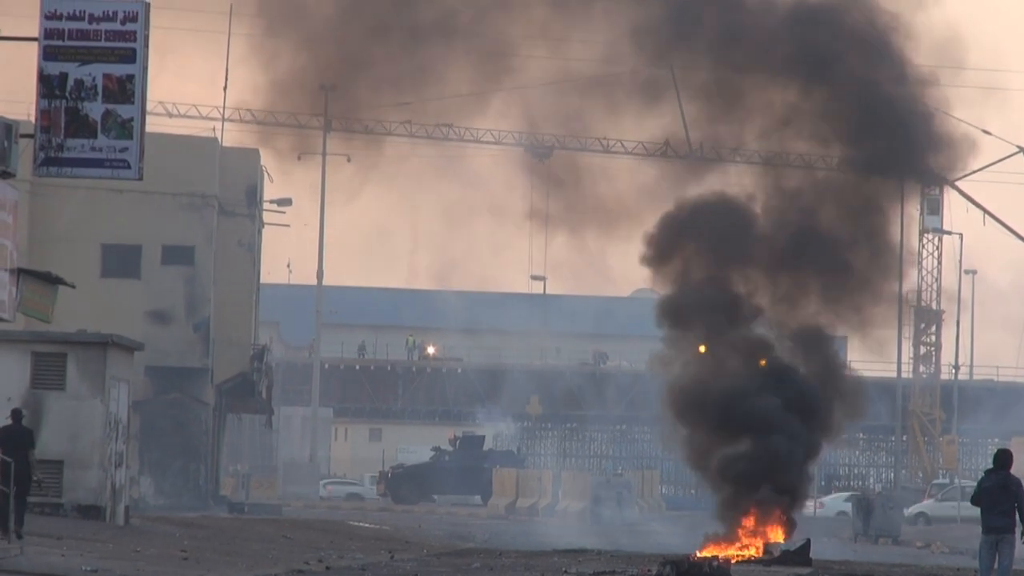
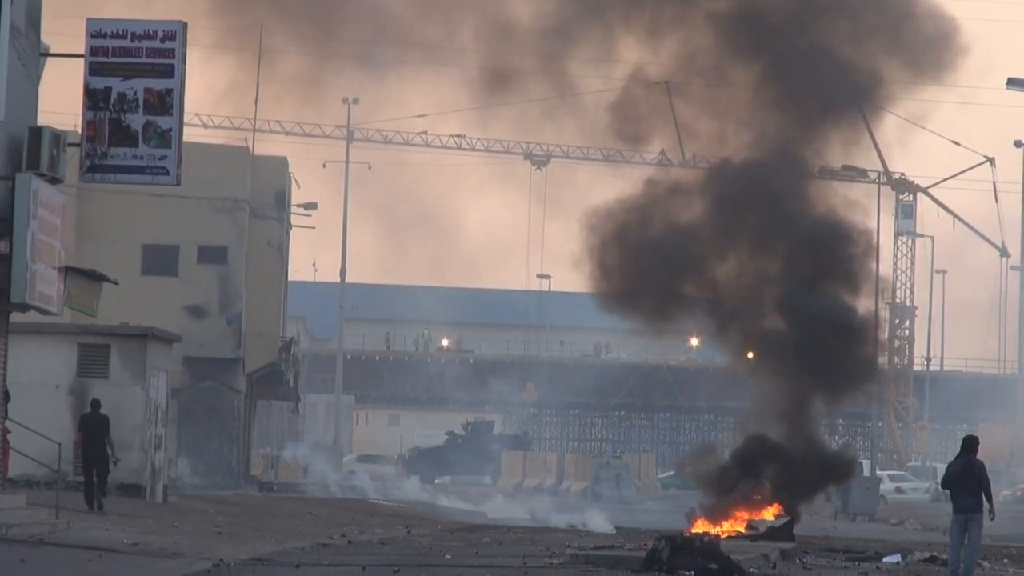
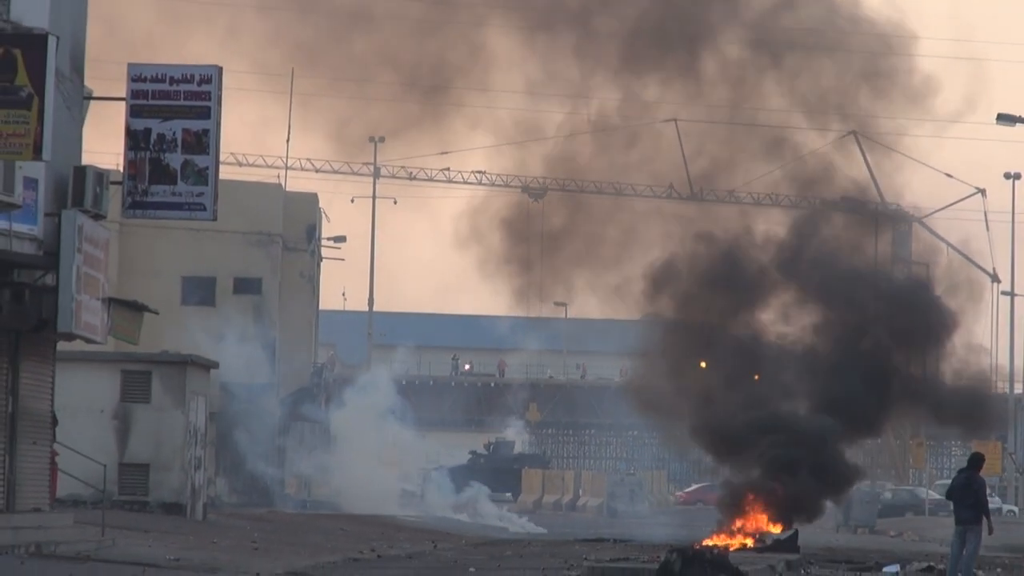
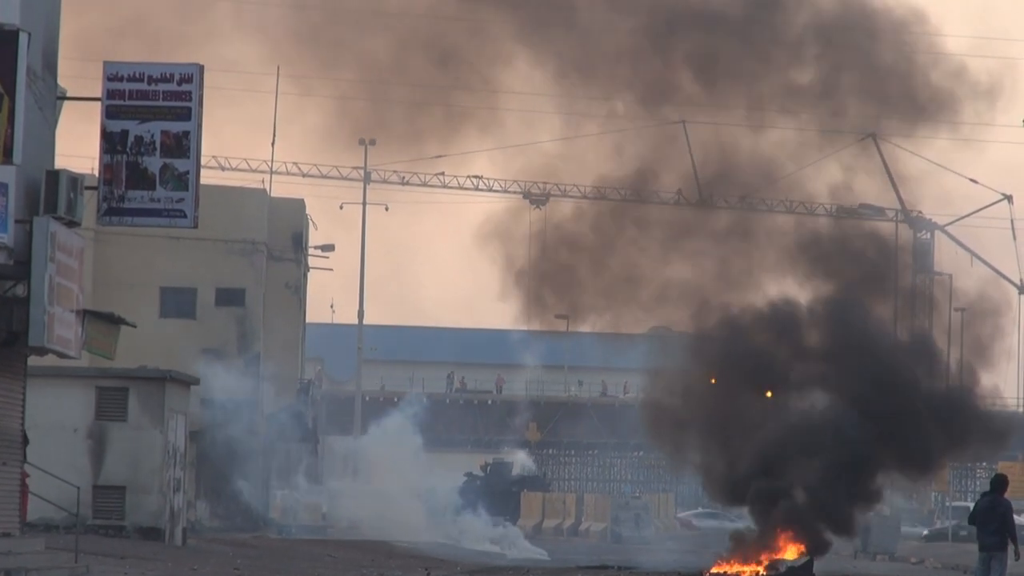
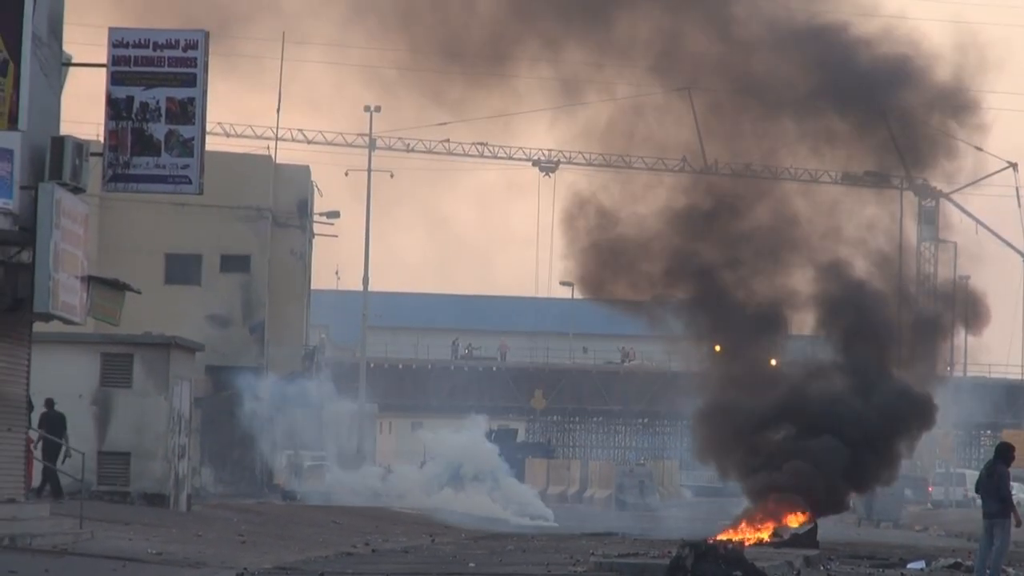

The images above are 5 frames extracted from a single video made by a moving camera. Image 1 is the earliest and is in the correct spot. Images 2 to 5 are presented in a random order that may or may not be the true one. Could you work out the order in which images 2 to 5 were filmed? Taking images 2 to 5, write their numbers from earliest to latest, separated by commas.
2, 5, 4, 3
